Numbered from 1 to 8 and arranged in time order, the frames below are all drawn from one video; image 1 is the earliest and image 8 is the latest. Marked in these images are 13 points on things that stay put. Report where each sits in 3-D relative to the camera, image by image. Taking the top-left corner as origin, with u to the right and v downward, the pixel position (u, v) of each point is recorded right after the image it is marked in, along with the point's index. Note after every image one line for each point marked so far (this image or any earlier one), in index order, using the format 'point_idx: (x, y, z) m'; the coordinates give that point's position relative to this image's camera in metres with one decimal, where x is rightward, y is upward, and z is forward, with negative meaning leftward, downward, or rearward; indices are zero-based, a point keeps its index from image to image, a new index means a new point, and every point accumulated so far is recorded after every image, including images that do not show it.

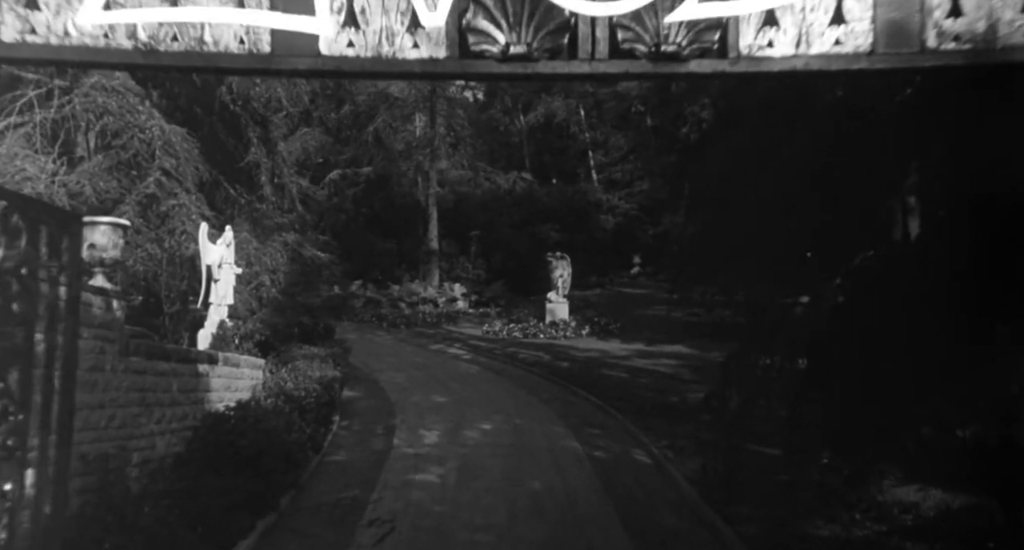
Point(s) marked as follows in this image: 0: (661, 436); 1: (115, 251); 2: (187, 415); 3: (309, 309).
0: (+1.9, -2.1, +9.3) m
1: (-3.2, +0.2, +5.6) m
2: (-3.1, -1.3, +6.9) m
3: (-3.3, -0.6, +11.9) m
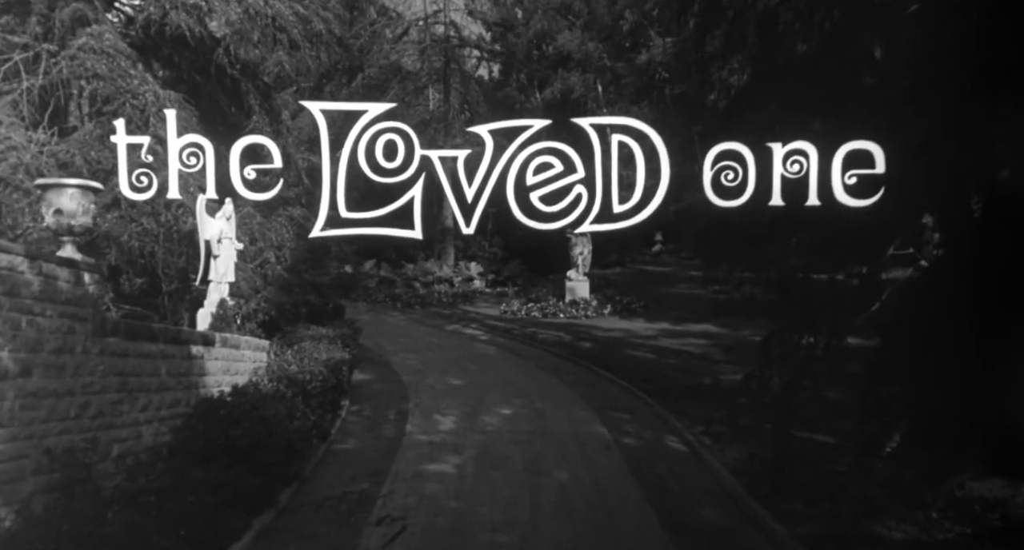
0: (+2.2, -1.8, +8.6) m
1: (-3.0, +0.4, +5.0) m
2: (-2.9, -1.1, +6.2) m
3: (-3.0, -0.2, +11.3) m
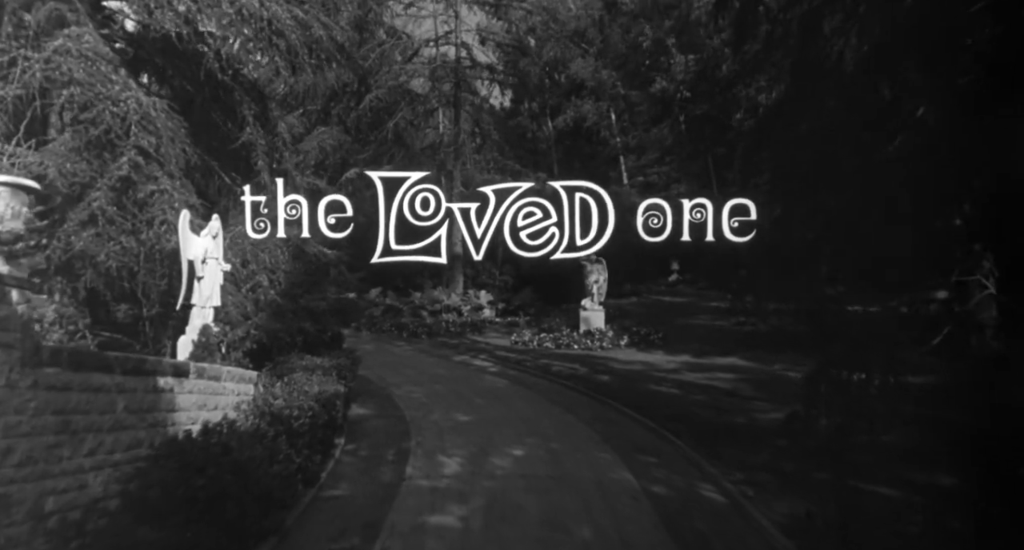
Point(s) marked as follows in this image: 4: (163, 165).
0: (+2.3, -2.0, +7.6) m
1: (-2.9, +0.3, +4.2) m
2: (-2.8, -1.3, +5.4) m
3: (-2.8, -0.6, +10.5) m
4: (-4.2, +1.3, +8.5) m
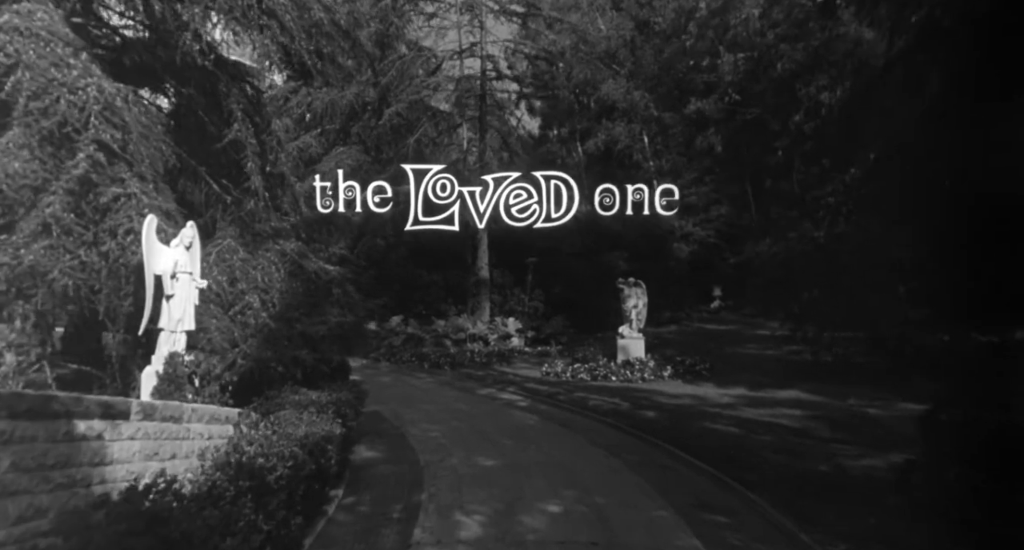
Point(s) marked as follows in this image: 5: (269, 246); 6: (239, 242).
0: (+2.6, -2.1, +5.9) m
1: (-2.8, +0.3, +2.8) m
2: (-2.6, -1.3, +4.0) m
3: (-2.4, -0.9, +9.1) m
4: (-3.9, +1.1, +7.3) m
5: (-3.0, +0.4, +8.8) m
6: (-3.3, +0.4, +8.6) m
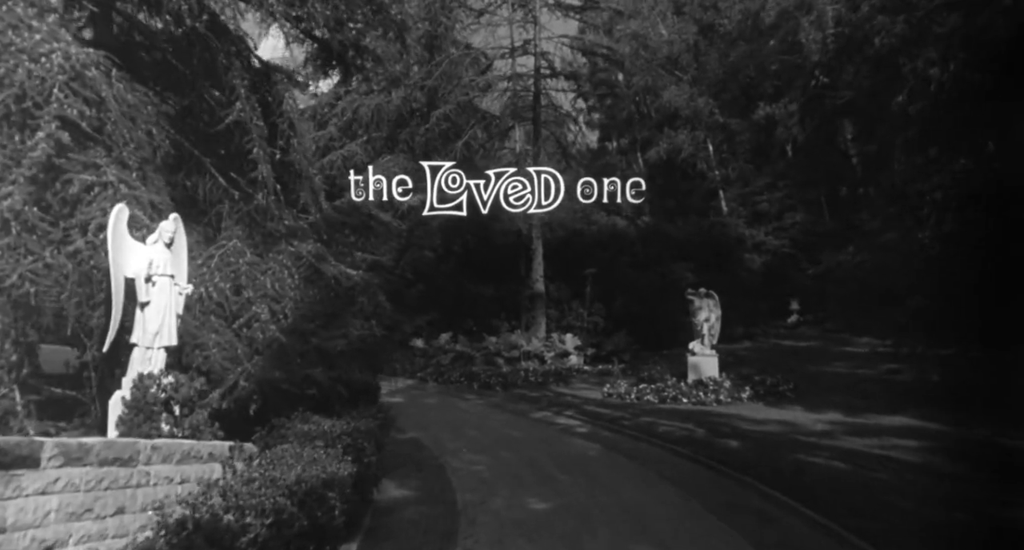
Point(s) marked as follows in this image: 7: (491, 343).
0: (+3.0, -2.1, +4.2) m
1: (-2.7, +0.4, +1.6) m
2: (-2.4, -1.3, +2.7) m
3: (-1.8, -1.0, +7.8) m
4: (-3.5, +1.1, +6.1) m
5: (-2.5, +0.3, +7.5) m
6: (-2.7, +0.3, +7.4) m
7: (-0.3, -1.2, +12.8) m
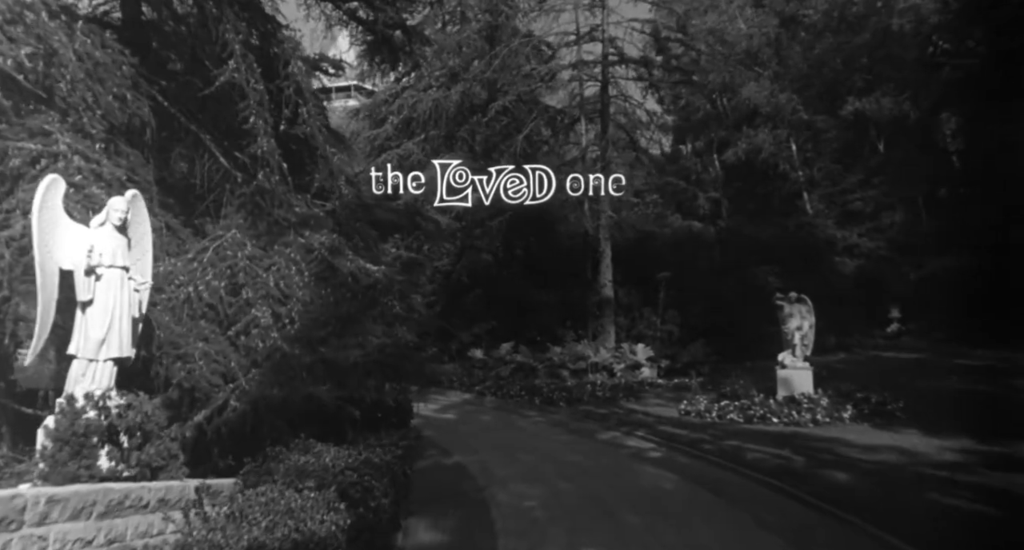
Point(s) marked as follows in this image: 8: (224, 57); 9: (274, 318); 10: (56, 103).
0: (+3.1, -2.0, +2.4) m
1: (-2.8, +0.5, +0.4) m
2: (-2.4, -1.2, +1.4) m
3: (-1.3, -0.9, +6.4) m
4: (-3.1, +1.1, +5.0) m
5: (-2.0, +0.3, +6.3) m
6: (-2.3, +0.4, +6.2) m
7: (+0.7, -1.2, +11.3) m
8: (-2.5, +1.8, +6.4) m
9: (-2.0, -0.4, +5.9) m
10: (-3.2, +1.2, +5.0) m
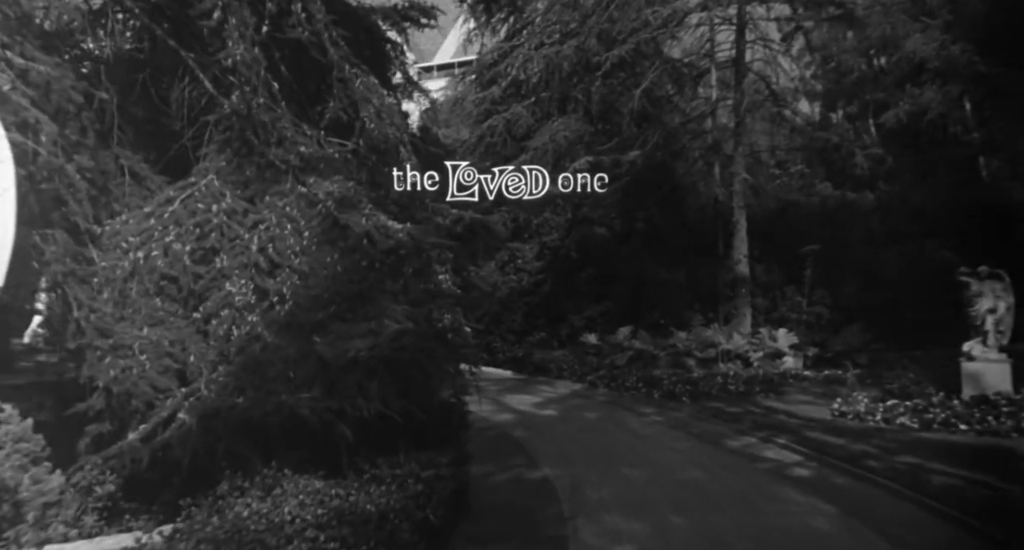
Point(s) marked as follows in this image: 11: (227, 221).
0: (+2.8, -1.8, -0.1) m
1: (-3.4, +0.6, -1.0) m
2: (-2.8, -1.0, 0.0) m
3: (-0.8, -0.7, +4.7) m
4: (-2.8, +1.3, +3.5) m
5: (-1.5, +0.6, +4.6) m
6: (-1.8, +0.6, +4.5) m
7: (+2.0, -0.9, +9.1) m
8: (-1.9, +2.1, +4.8) m
9: (-1.5, -0.1, +4.2) m
10: (-2.9, +1.4, +3.5) m
11: (-1.7, +0.3, +4.3) m
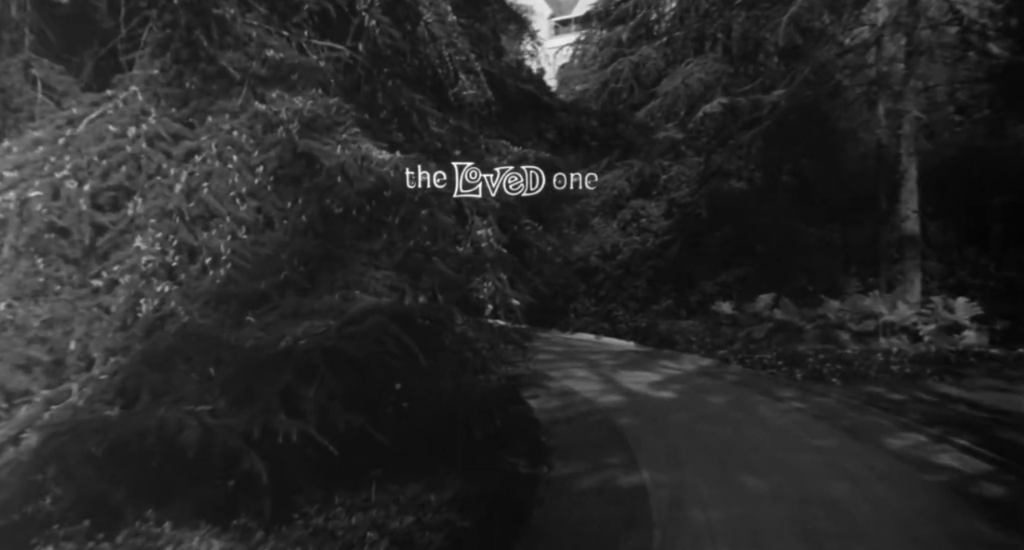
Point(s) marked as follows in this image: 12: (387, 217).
0: (+2.0, -1.8, -2.0) m
1: (-4.2, +0.5, -1.8) m
2: (-3.5, -1.0, -0.9) m
3: (-0.6, -0.4, +3.3) m
4: (-2.9, +1.5, +2.5) m
5: (-1.3, +0.8, +3.3) m
6: (-1.6, +0.8, +3.3) m
7: (+3.0, -0.4, +7.1) m
8: (-1.7, +2.3, +3.5) m
9: (-1.4, +0.1, +3.0) m
10: (-2.9, +1.6, +2.4) m
11: (-1.6, +0.5, +3.1) m
12: (-0.4, +0.3, +3.4) m
